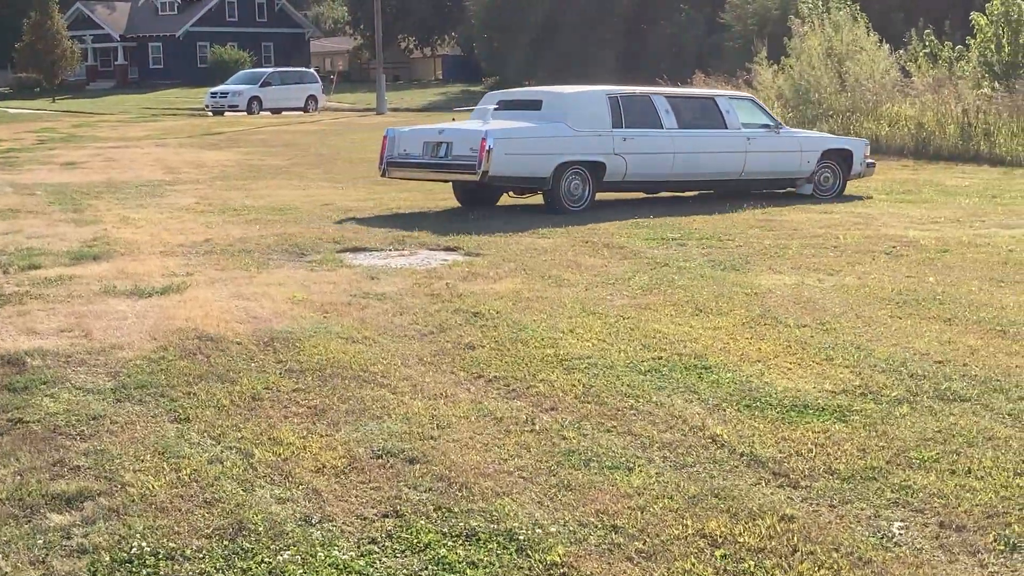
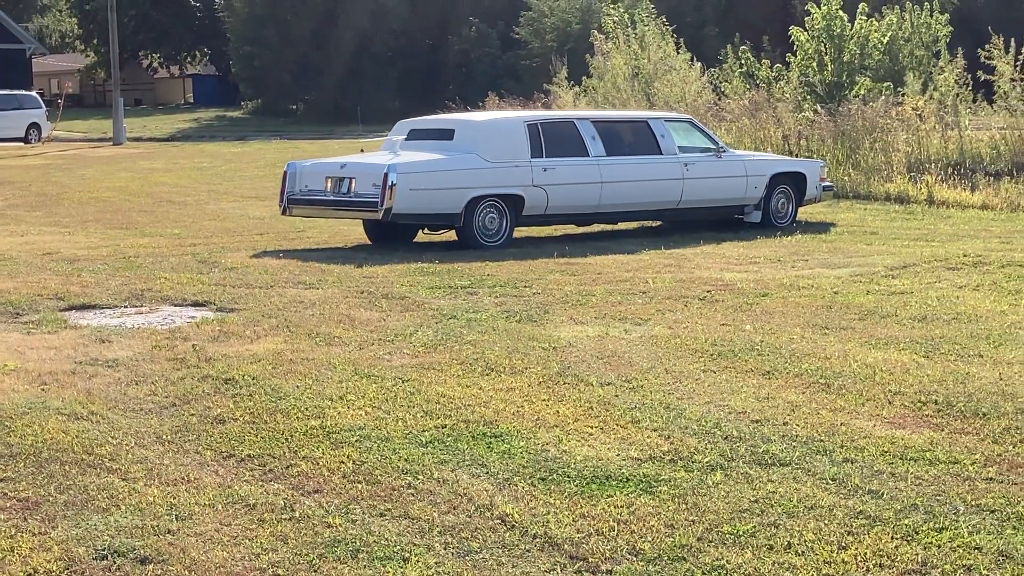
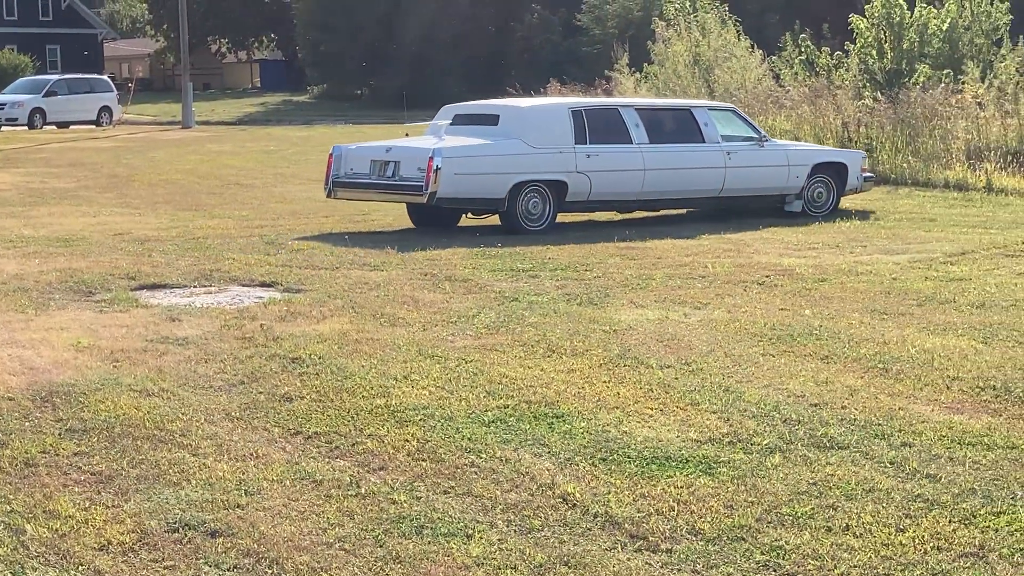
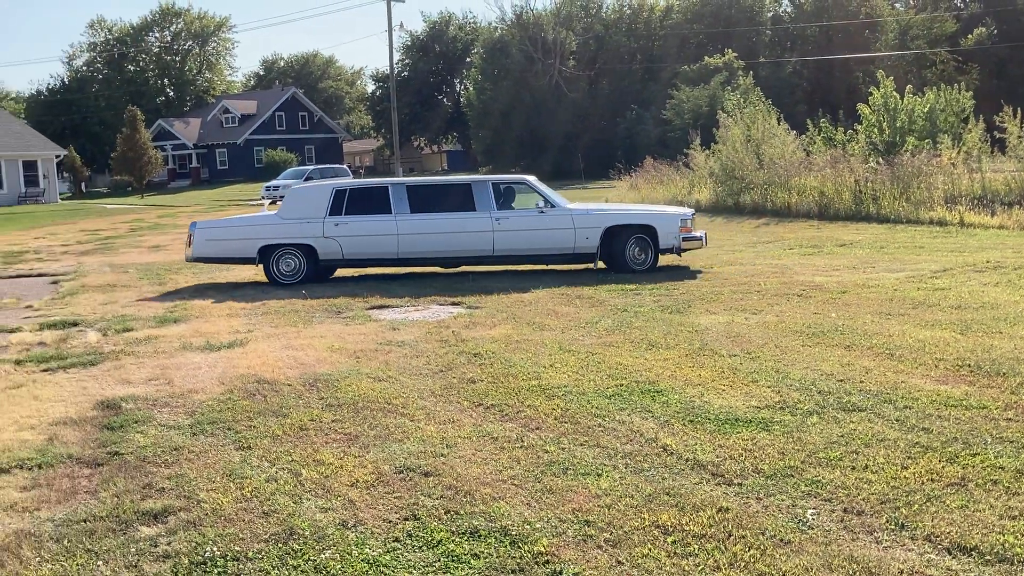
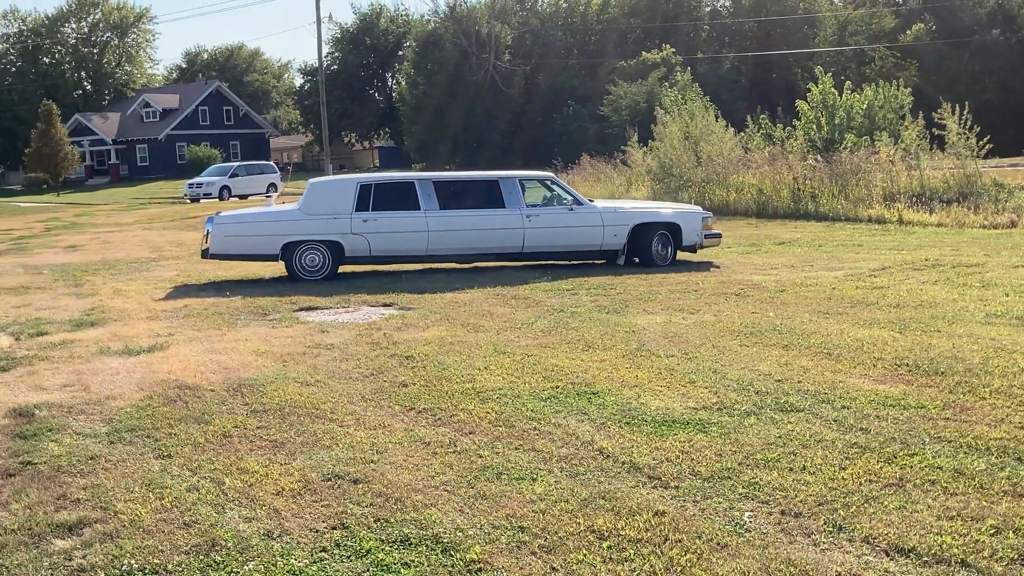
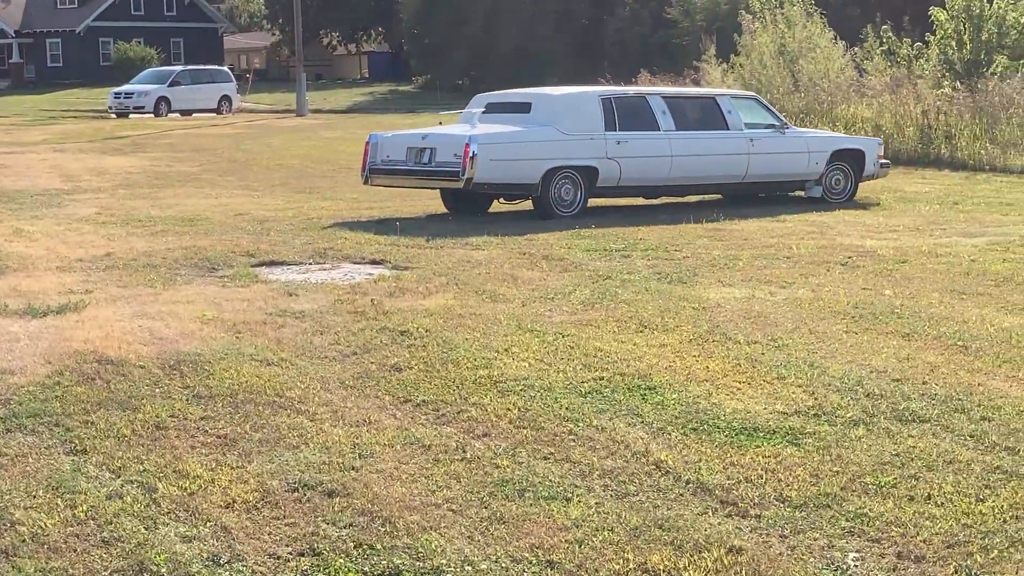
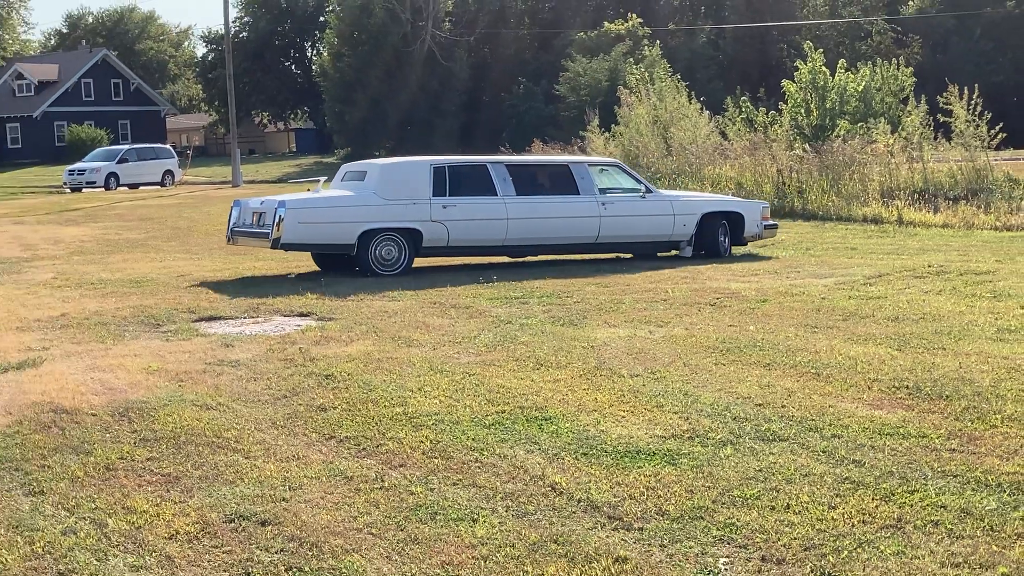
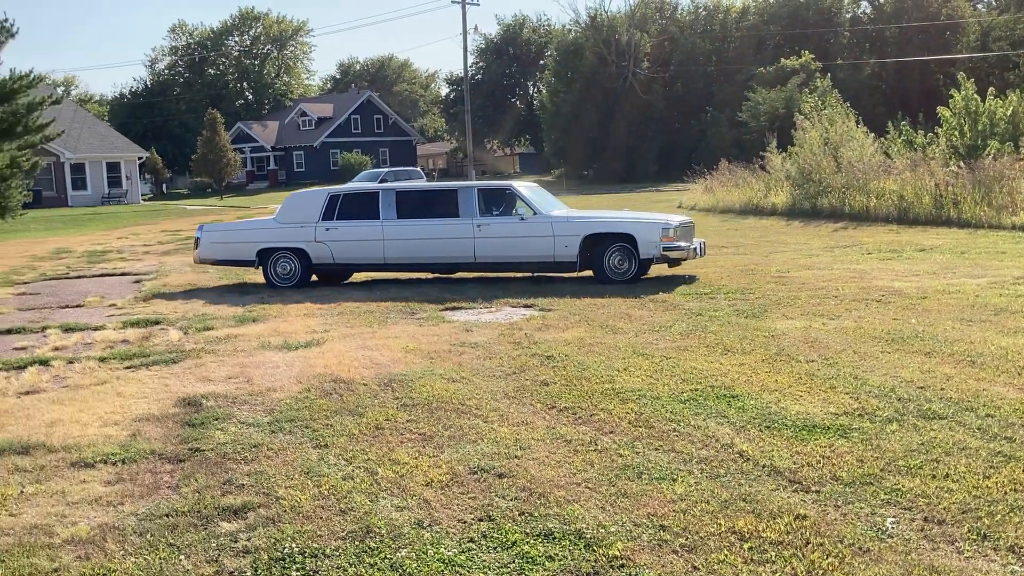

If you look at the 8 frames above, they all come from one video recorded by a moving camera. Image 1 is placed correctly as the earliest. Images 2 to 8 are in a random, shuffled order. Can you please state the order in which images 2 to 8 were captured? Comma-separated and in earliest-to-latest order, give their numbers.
6, 3, 2, 7, 5, 4, 8
